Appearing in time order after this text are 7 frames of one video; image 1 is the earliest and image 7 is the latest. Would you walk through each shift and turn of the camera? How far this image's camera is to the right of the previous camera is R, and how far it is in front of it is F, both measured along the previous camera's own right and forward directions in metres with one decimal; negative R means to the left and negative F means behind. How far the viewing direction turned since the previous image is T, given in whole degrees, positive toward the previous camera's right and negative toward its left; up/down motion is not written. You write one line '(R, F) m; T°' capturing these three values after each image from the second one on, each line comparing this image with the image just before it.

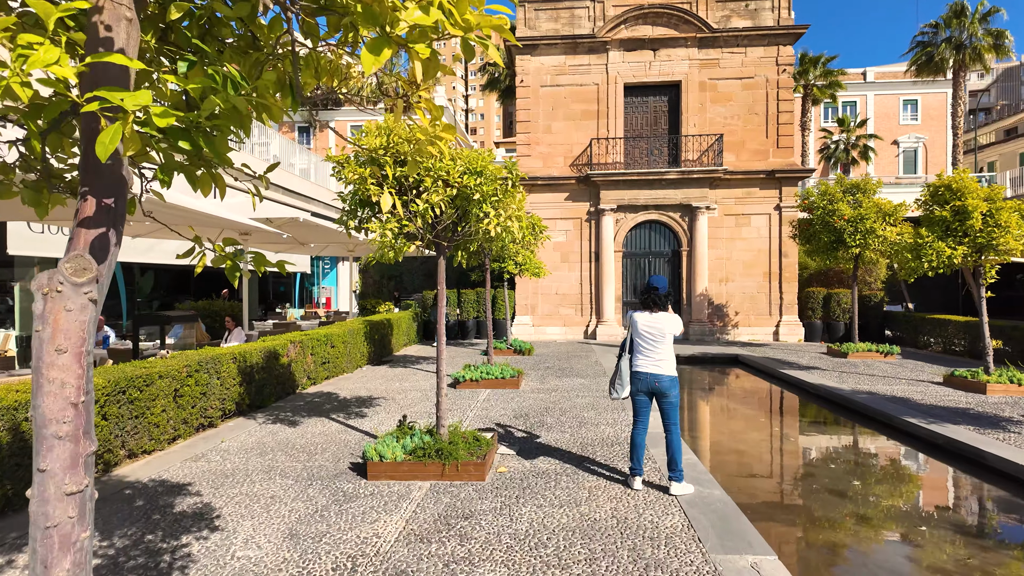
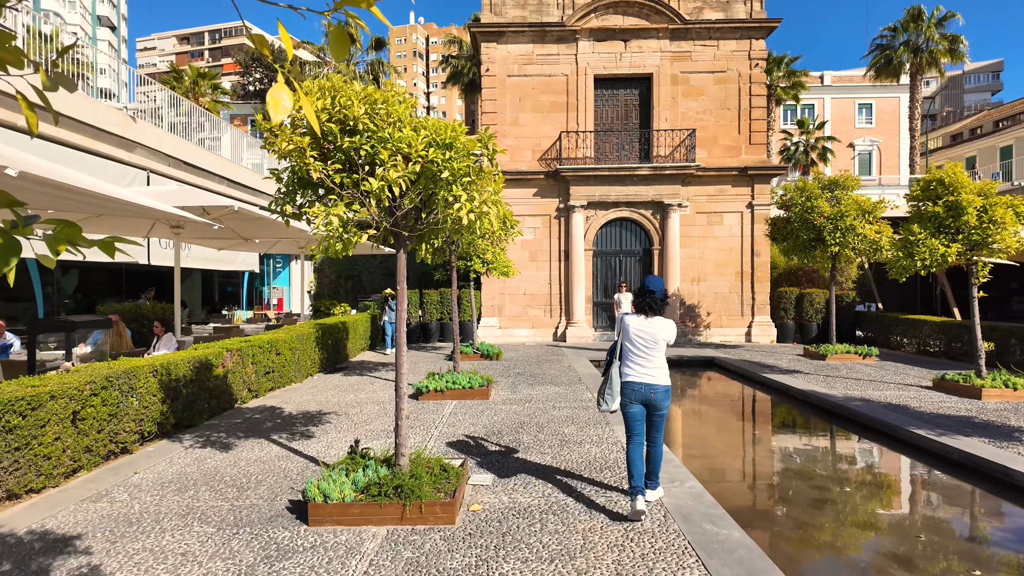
(-0.1, +0.8) m; +4°
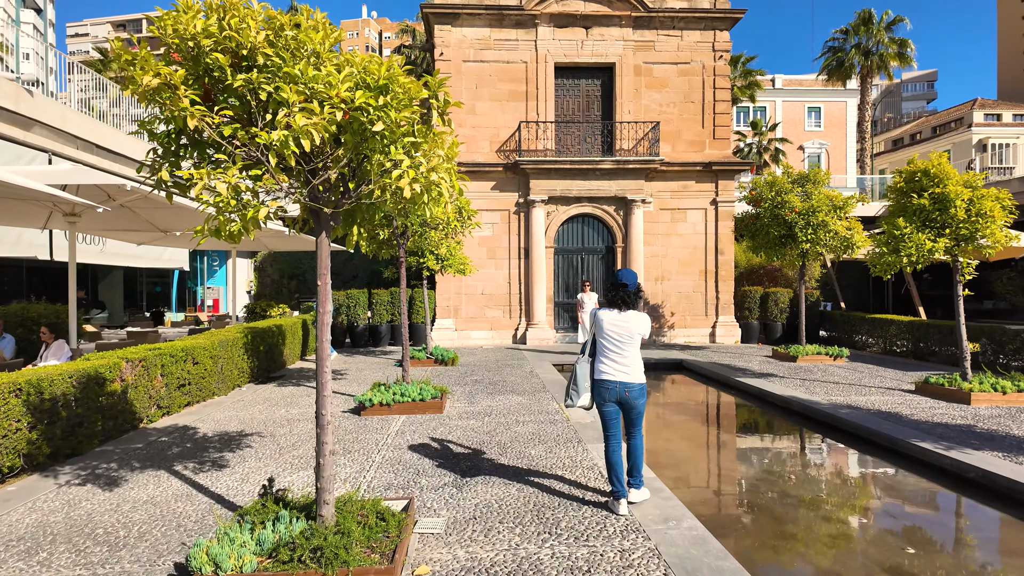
(0.0, +0.9) m; +4°
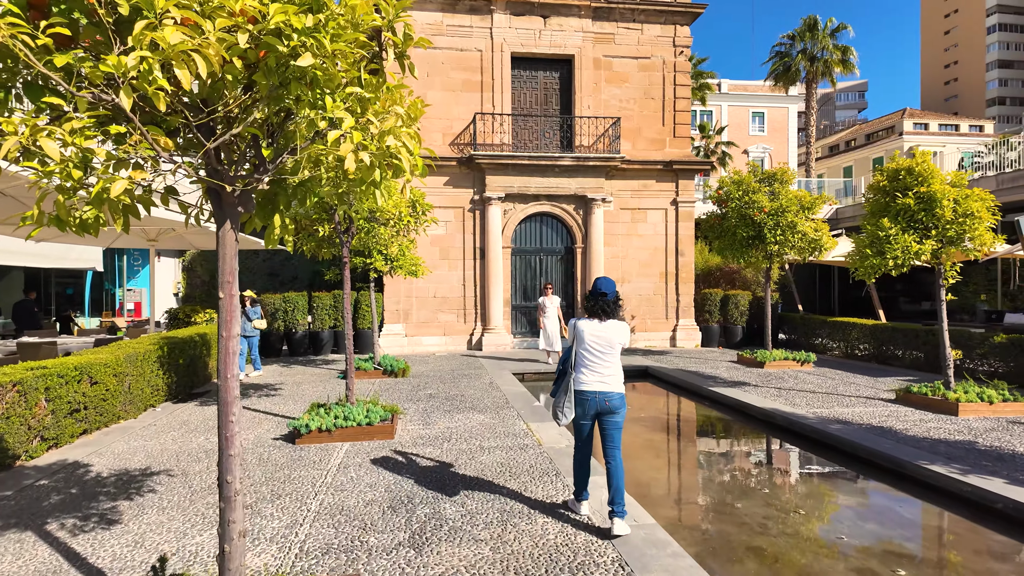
(-0.1, +0.9) m; +5°
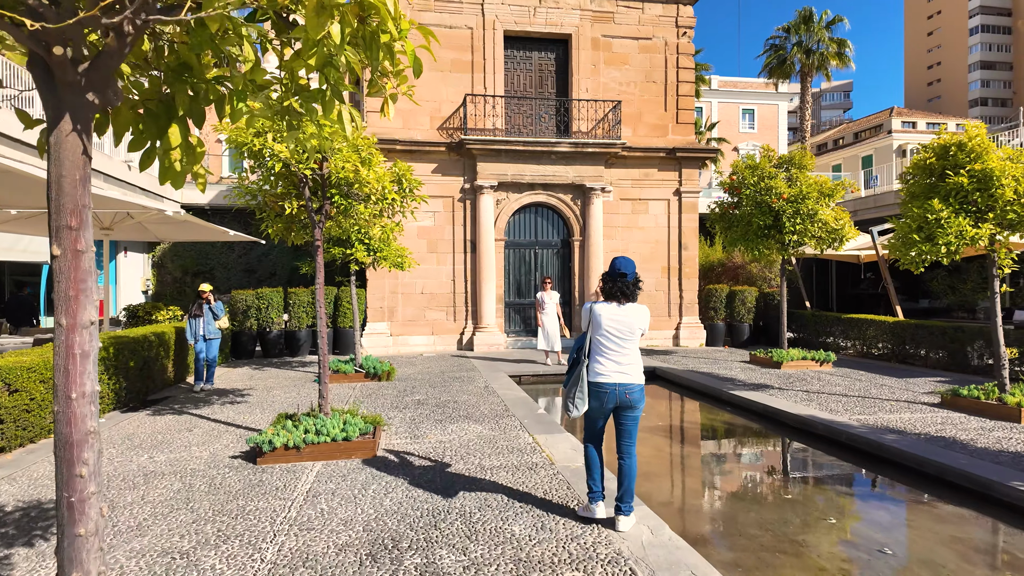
(-0.2, +1.0) m; +1°
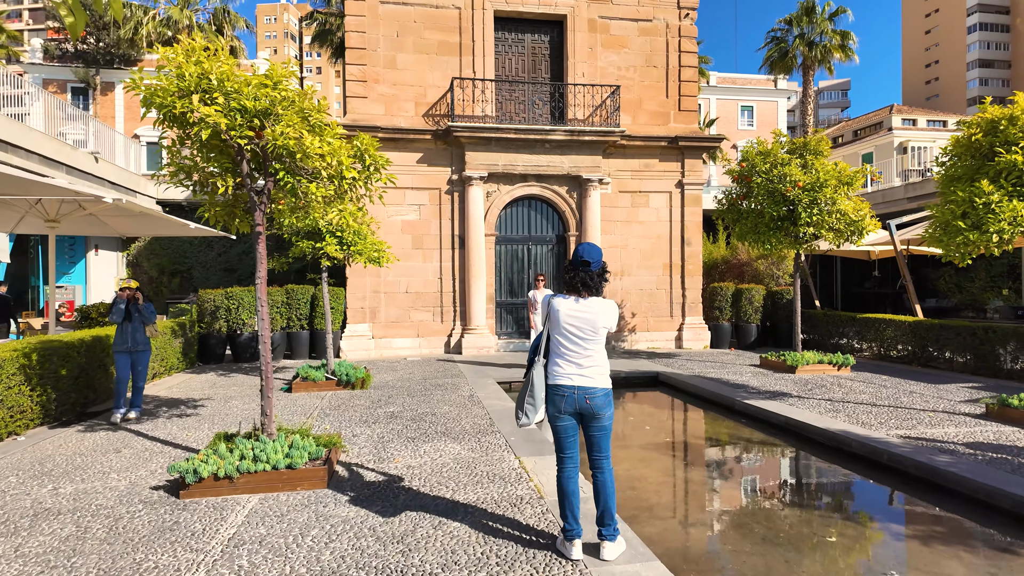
(+0.1, +0.9) m; 0°
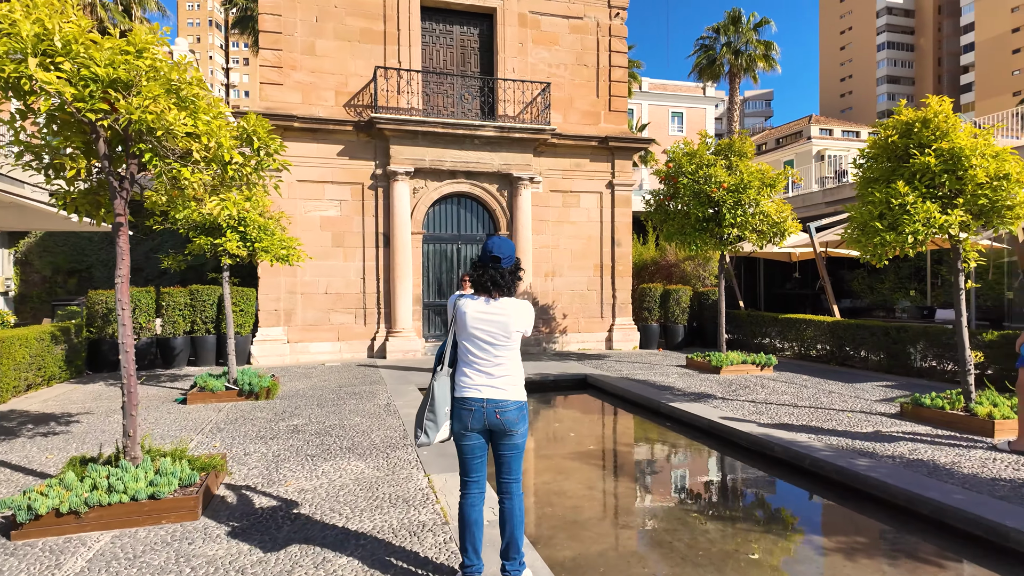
(+0.2, +0.4) m; +6°
